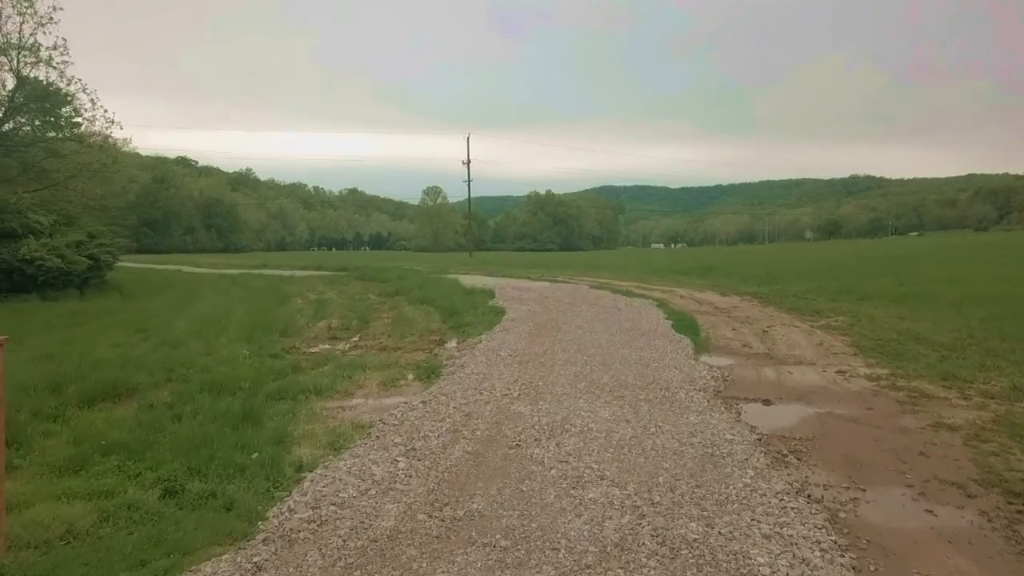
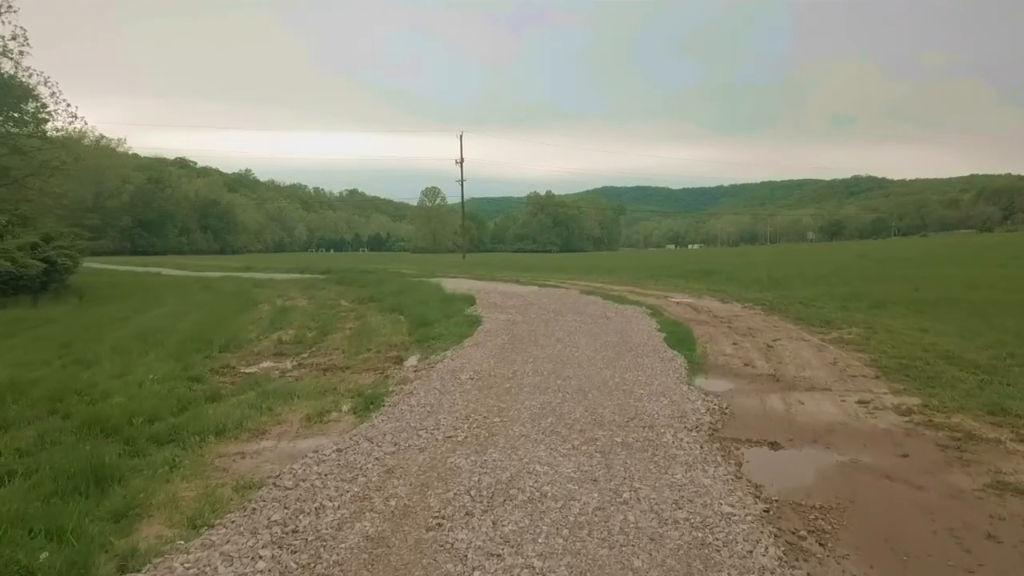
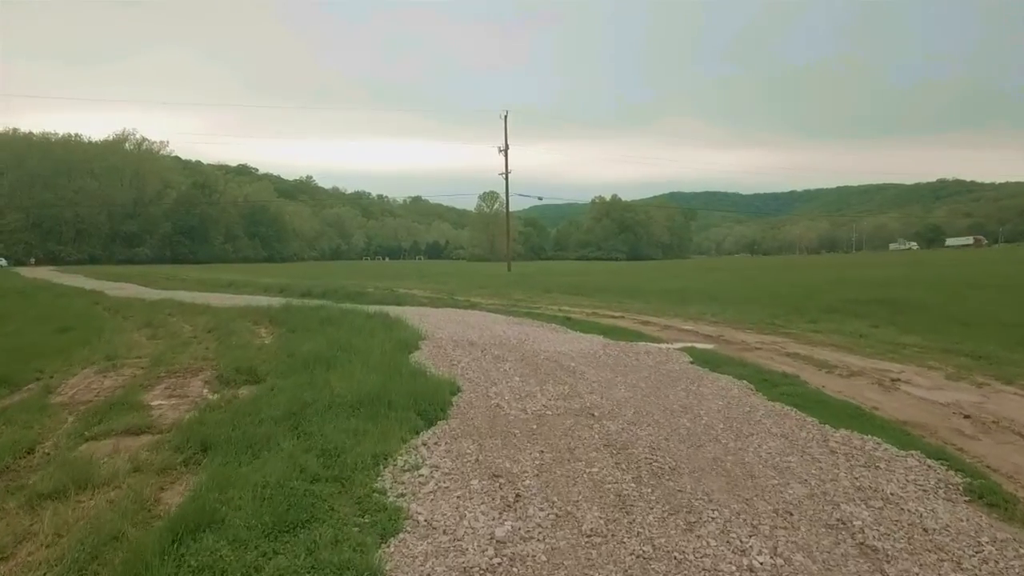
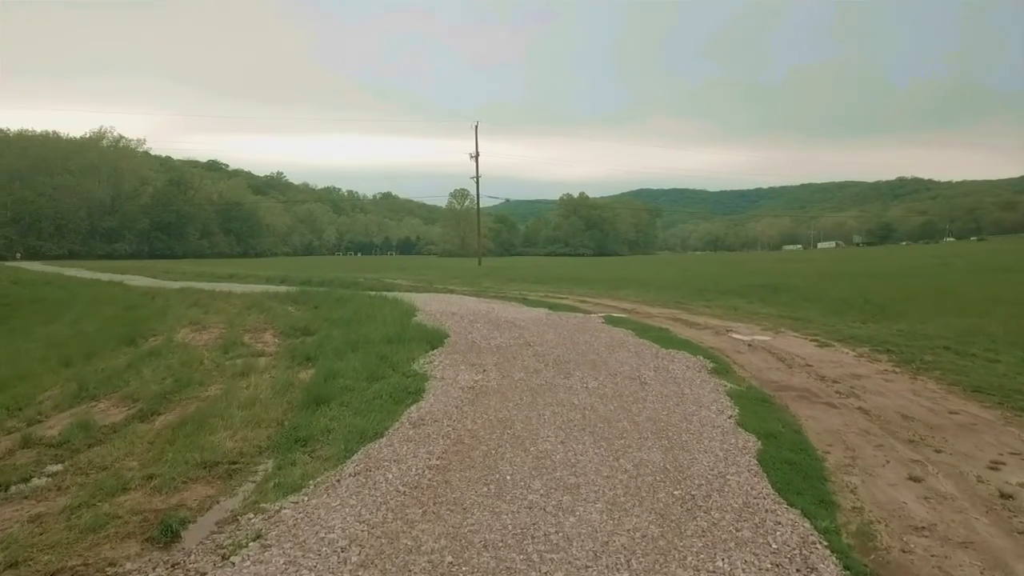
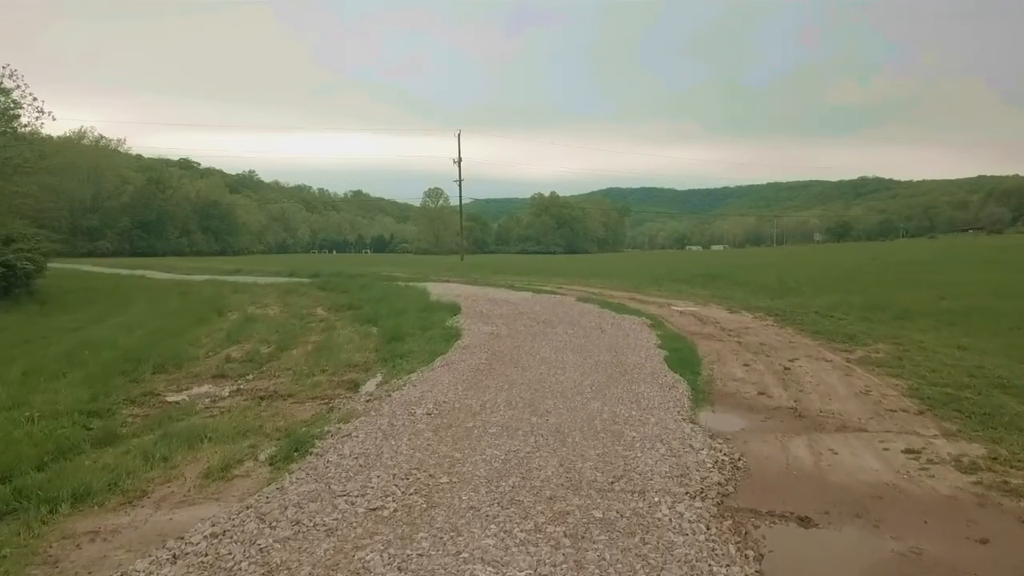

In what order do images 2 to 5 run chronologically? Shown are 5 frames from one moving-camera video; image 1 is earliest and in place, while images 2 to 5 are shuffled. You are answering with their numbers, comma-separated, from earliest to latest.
2, 5, 4, 3
